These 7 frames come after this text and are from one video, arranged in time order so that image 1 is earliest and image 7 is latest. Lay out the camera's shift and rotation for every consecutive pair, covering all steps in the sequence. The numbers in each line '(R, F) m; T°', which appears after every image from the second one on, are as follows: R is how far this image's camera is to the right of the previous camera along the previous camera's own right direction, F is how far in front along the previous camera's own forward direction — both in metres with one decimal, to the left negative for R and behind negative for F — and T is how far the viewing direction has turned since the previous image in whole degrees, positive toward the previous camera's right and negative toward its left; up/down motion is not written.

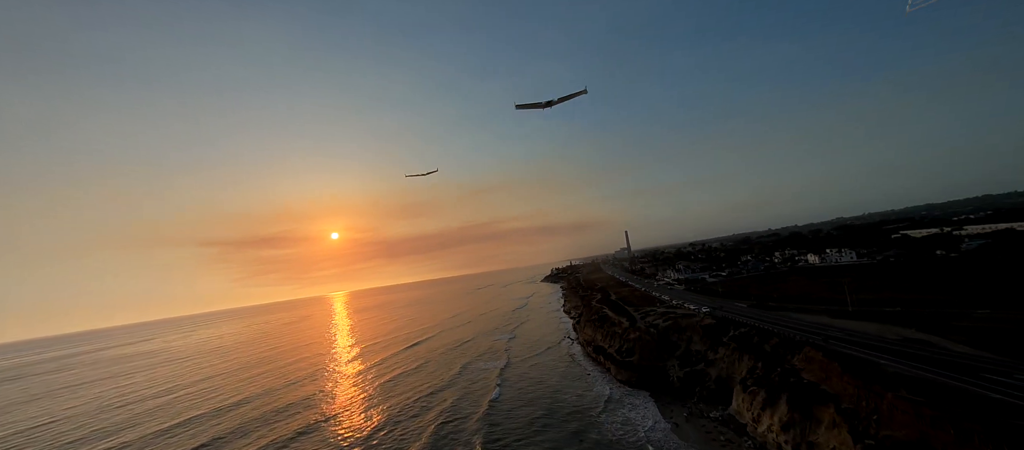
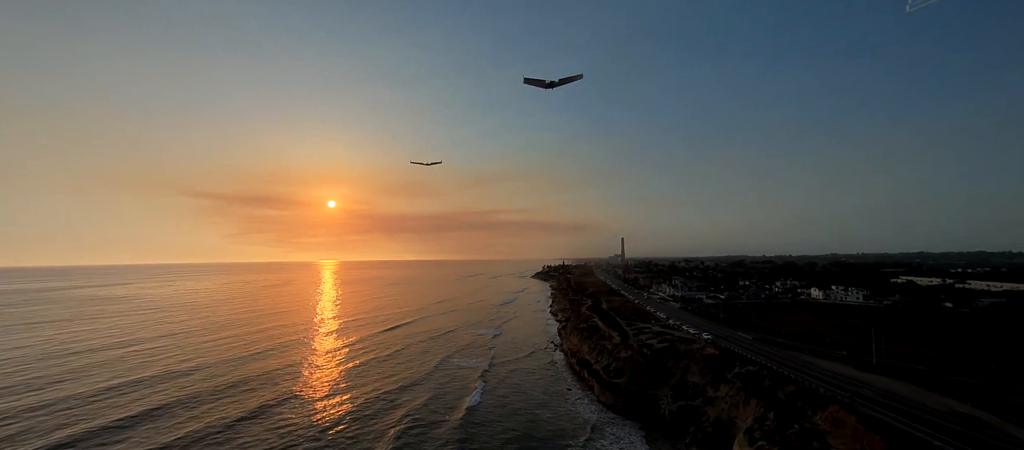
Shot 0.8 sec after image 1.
(+0.1, +3.3) m; 0°
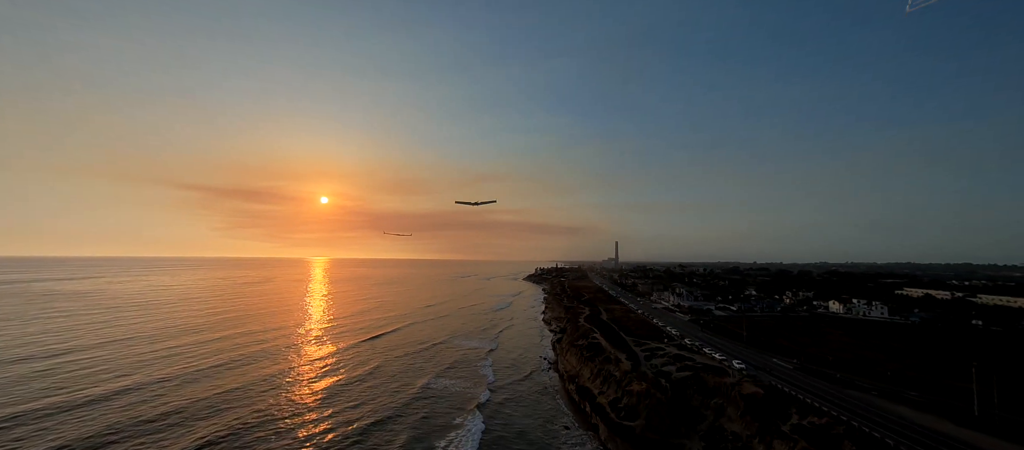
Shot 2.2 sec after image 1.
(+0.2, +6.4) m; +1°
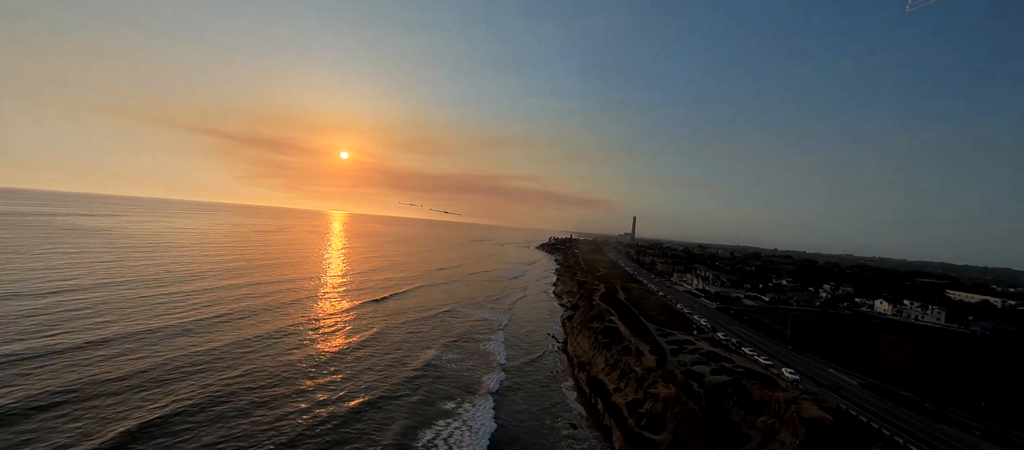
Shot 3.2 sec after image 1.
(+0.2, +4.8) m; -2°
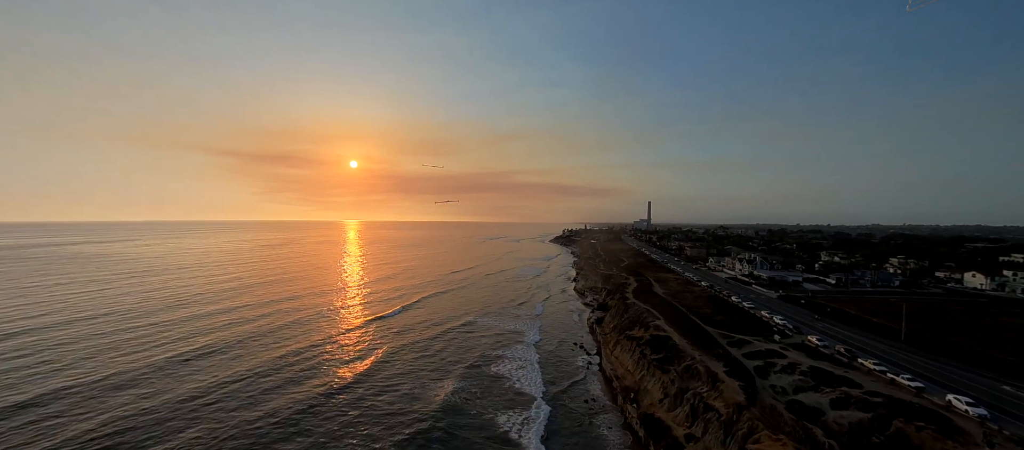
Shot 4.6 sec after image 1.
(+0.3, +7.4) m; -2°
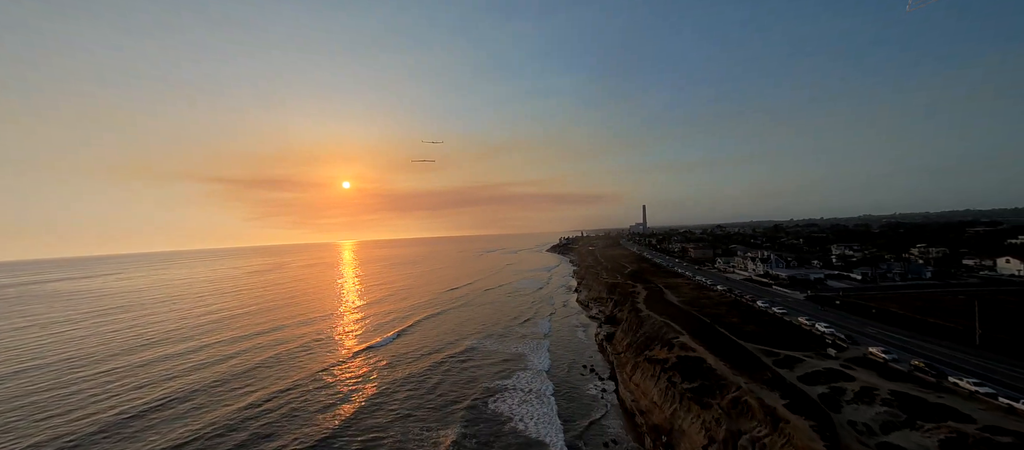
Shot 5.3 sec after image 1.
(+0.2, +3.9) m; +1°
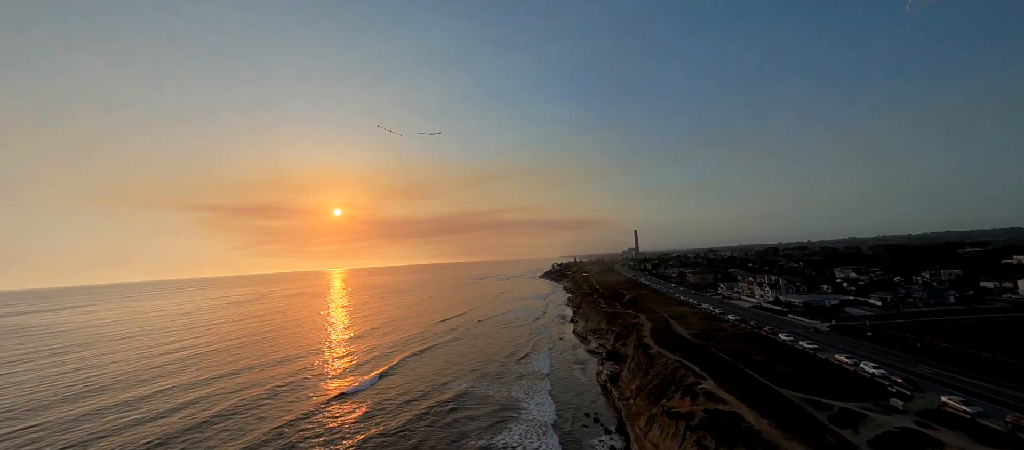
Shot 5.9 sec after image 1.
(+0.1, +3.4) m; +1°
